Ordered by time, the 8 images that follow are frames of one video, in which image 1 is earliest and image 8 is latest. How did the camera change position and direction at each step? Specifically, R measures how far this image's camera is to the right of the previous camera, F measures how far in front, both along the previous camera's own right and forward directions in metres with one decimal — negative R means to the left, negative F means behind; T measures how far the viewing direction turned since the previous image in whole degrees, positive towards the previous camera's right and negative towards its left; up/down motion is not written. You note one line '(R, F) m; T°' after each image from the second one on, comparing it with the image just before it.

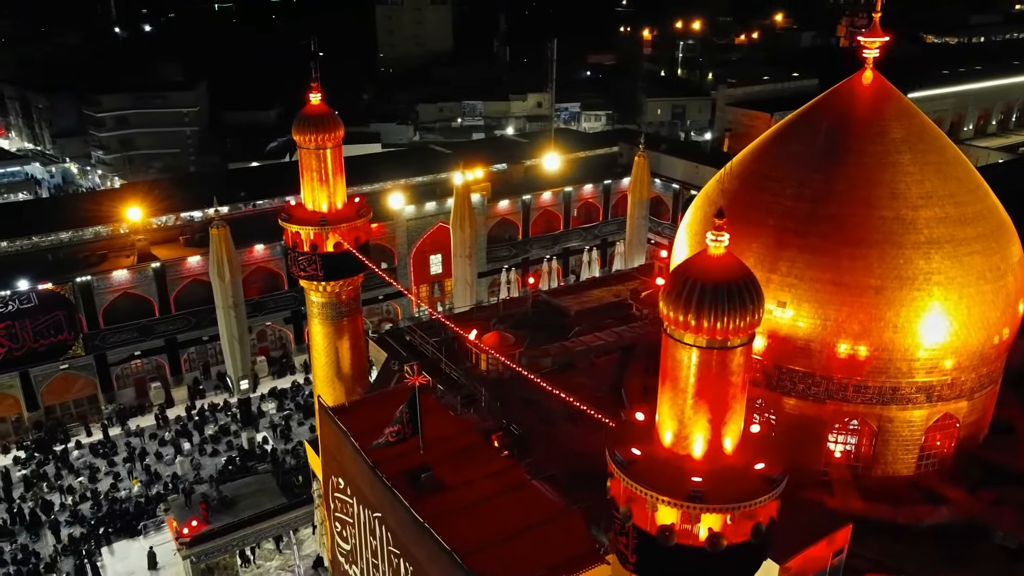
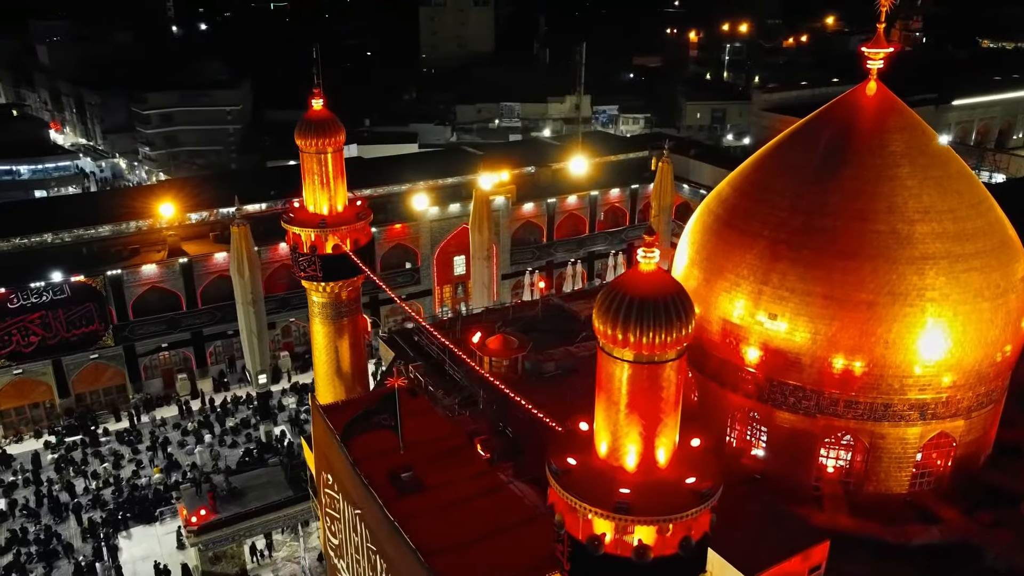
(+0.7, -0.1) m; -3°
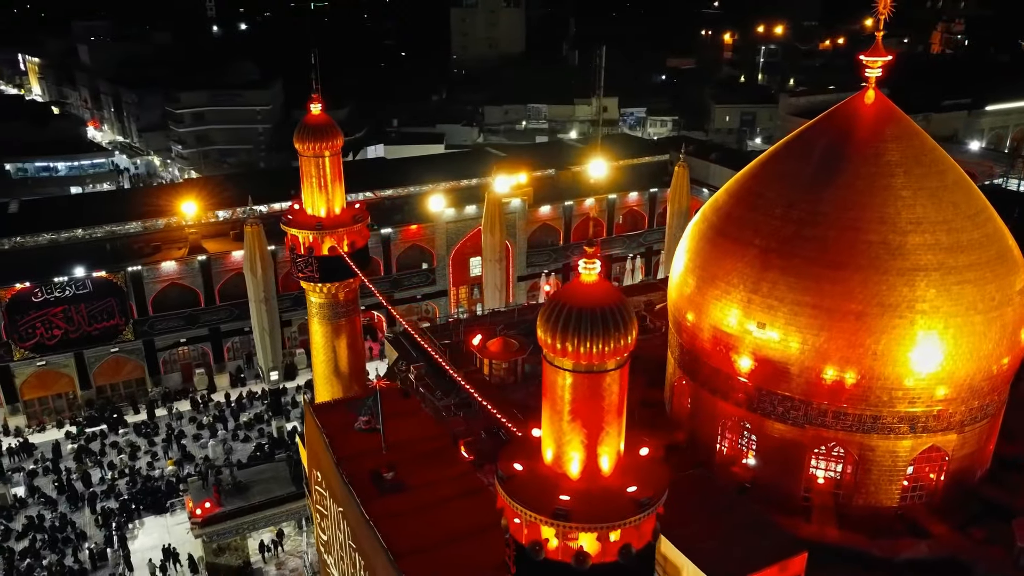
(+0.6, -0.1) m; -3°
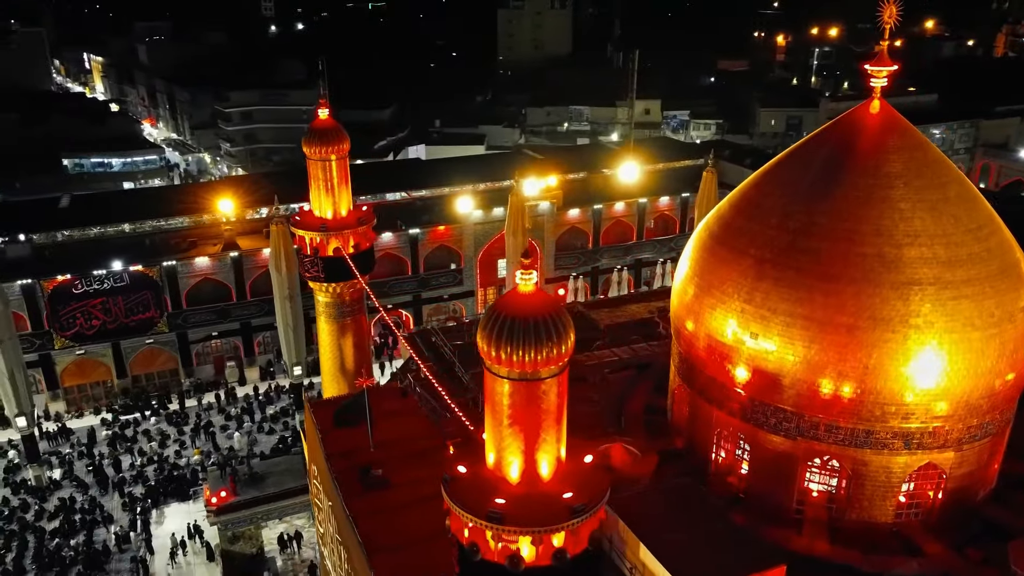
(+0.8, -0.1) m; -4°
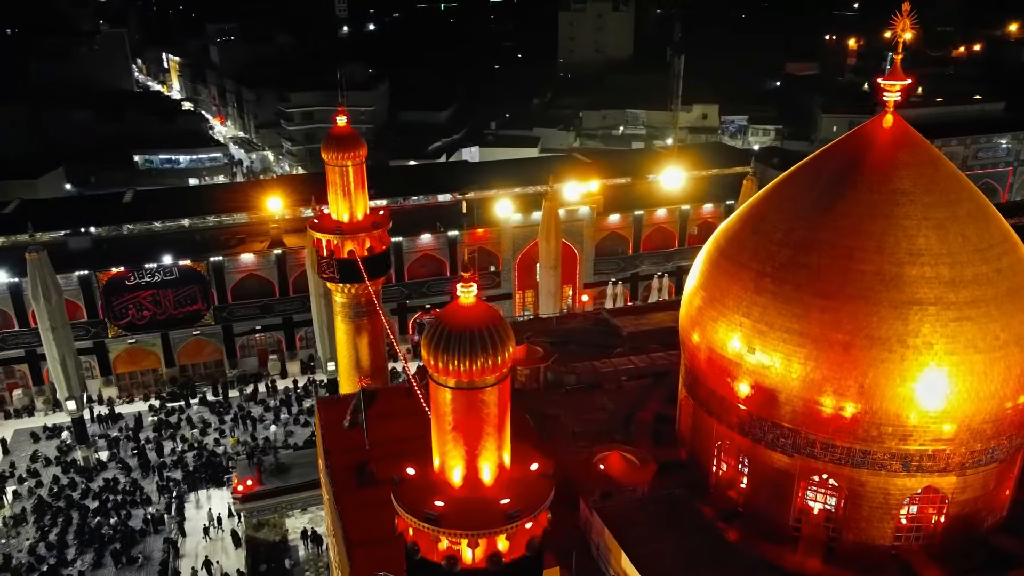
(+0.9, -0.2) m; -5°
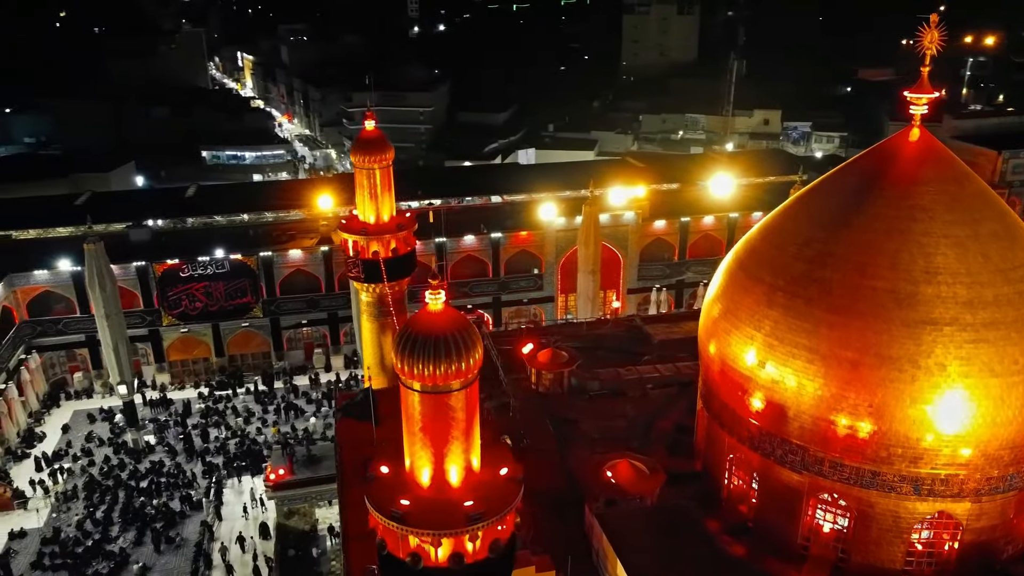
(+0.7, -0.1) m; -5°
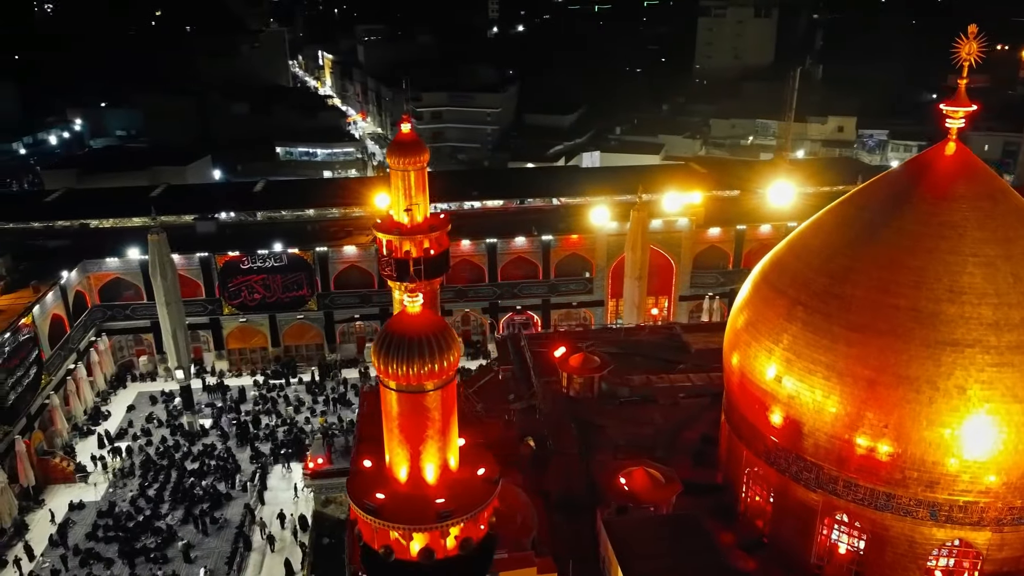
(+0.8, -0.1) m; -5°
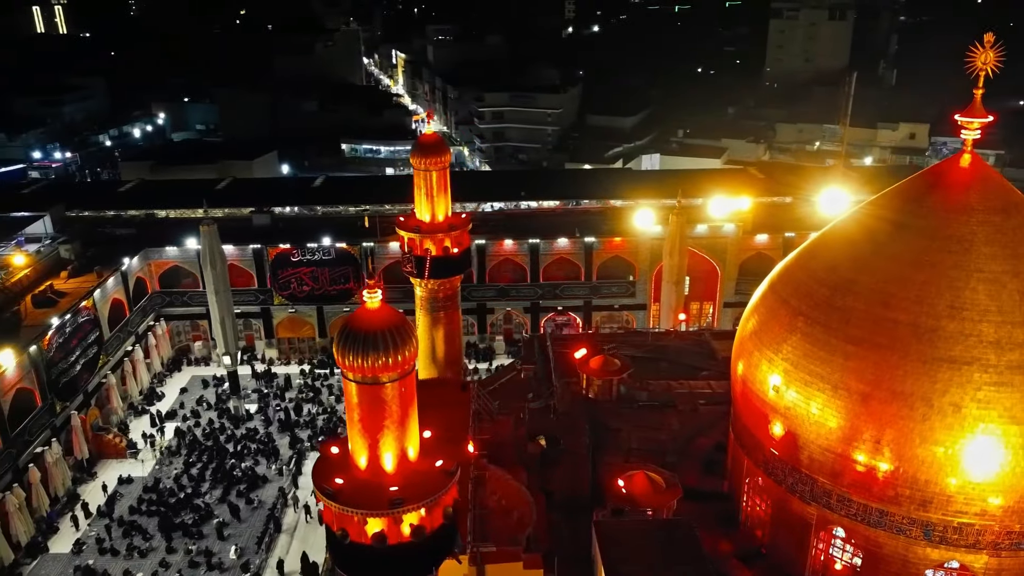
(+0.9, -0.2) m; -5°
